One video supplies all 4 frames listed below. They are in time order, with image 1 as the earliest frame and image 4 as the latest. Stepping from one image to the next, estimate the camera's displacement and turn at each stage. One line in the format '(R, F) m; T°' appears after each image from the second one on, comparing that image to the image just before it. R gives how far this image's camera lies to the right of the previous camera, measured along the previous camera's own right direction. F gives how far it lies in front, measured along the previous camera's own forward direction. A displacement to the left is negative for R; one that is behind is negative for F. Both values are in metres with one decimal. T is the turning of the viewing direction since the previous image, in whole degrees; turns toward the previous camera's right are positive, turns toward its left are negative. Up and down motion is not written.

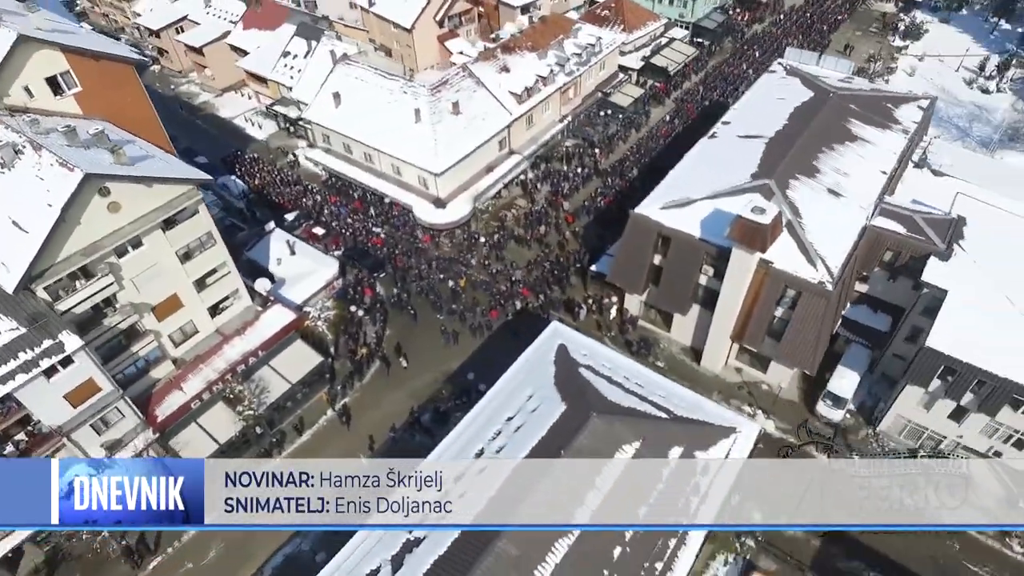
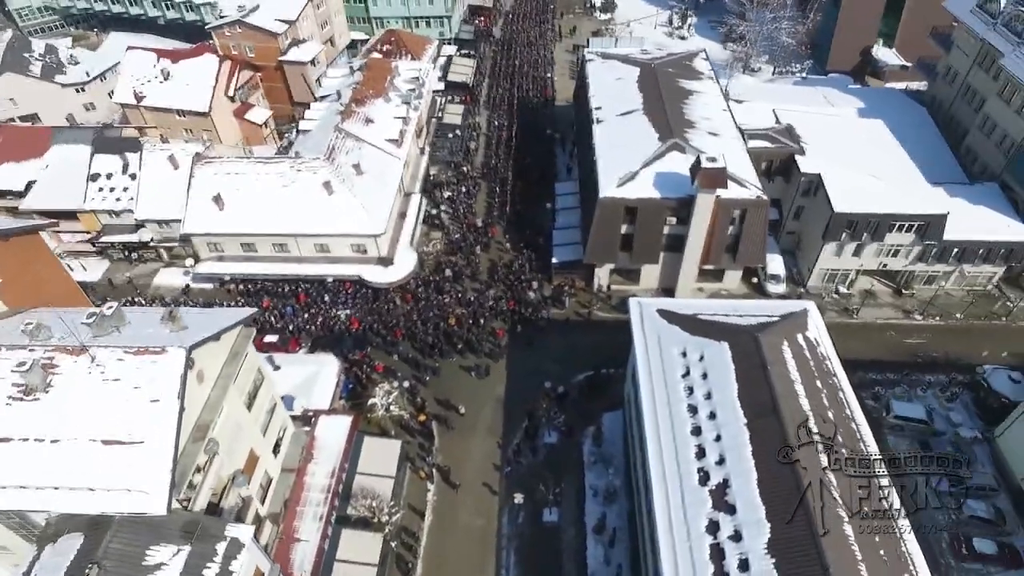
(-16.3, +0.5) m; +24°
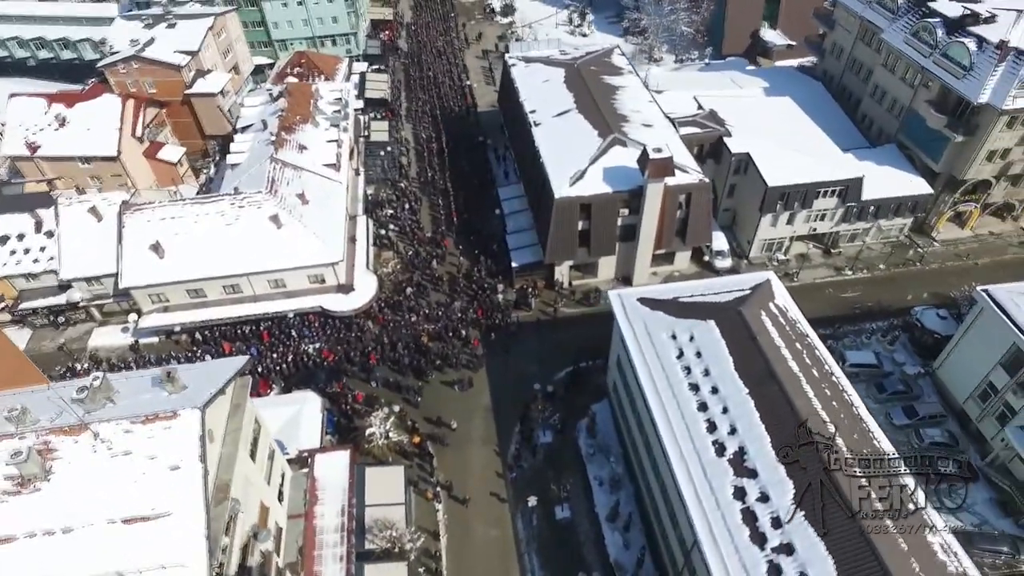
(-3.7, -0.2) m; +8°
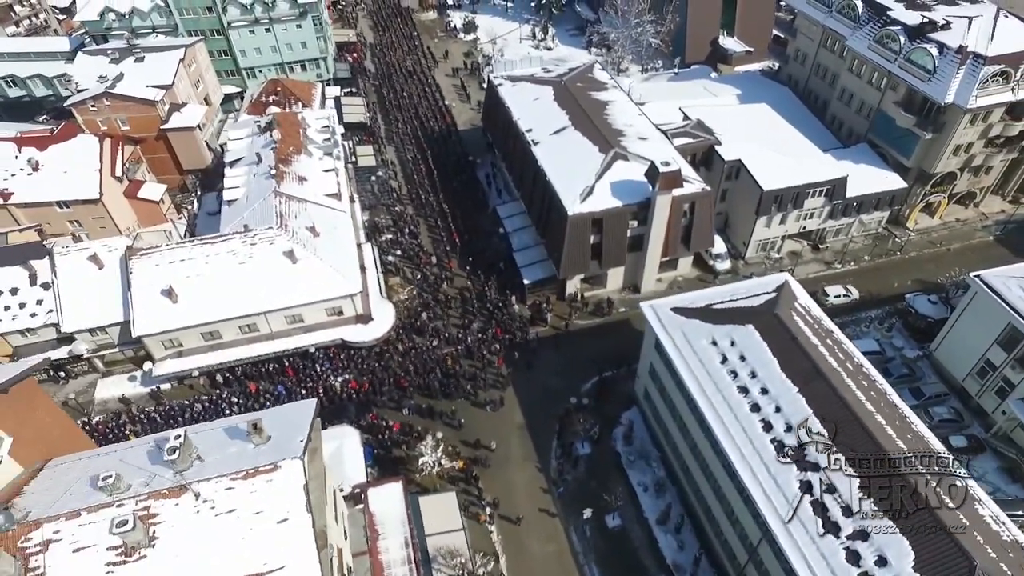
(-4.9, -0.6) m; +5°
